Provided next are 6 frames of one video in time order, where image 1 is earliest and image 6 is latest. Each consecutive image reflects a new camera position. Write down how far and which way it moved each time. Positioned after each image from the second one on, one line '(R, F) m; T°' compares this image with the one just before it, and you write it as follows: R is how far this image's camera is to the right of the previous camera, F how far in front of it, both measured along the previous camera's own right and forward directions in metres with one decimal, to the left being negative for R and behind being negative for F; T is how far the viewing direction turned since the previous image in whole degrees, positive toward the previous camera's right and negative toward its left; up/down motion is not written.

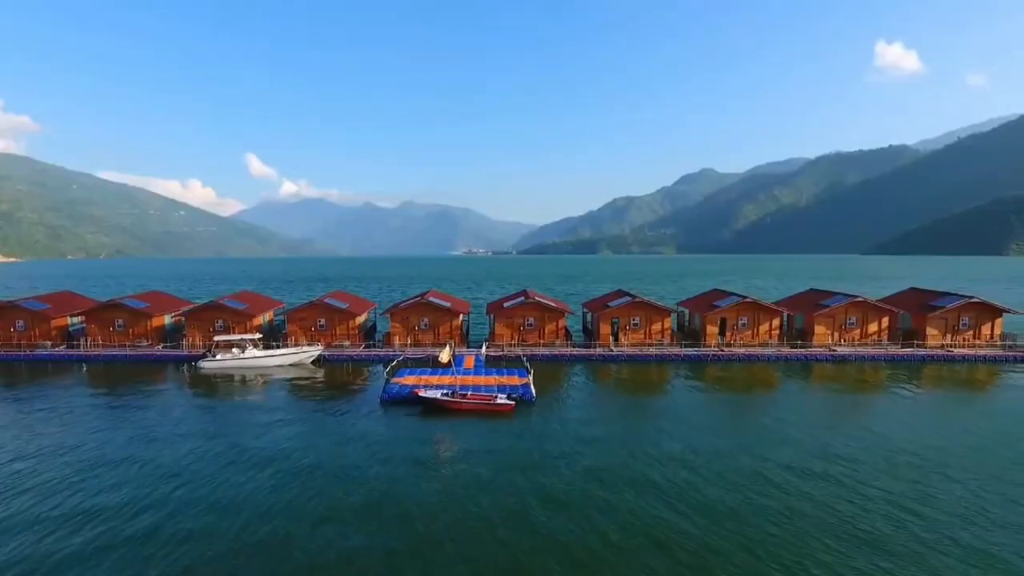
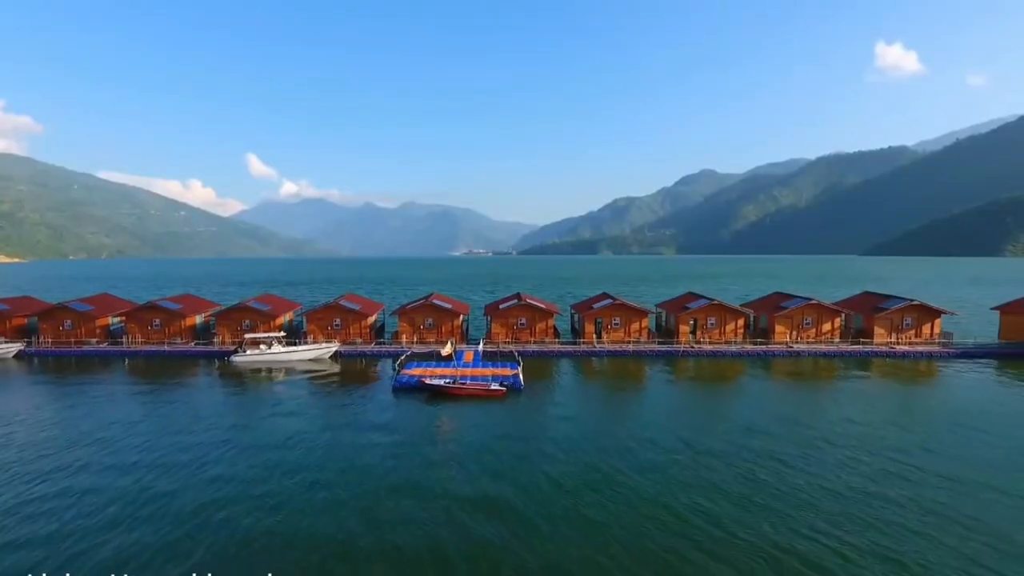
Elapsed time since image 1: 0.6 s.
(+0.2, -1.7) m; 0°
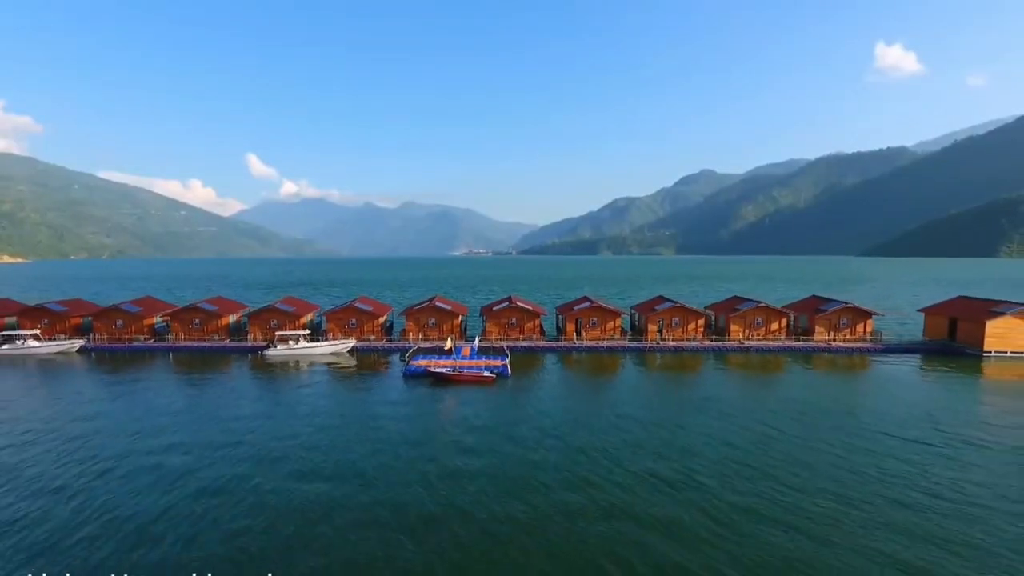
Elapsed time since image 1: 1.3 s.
(+0.3, -2.4) m; 0°
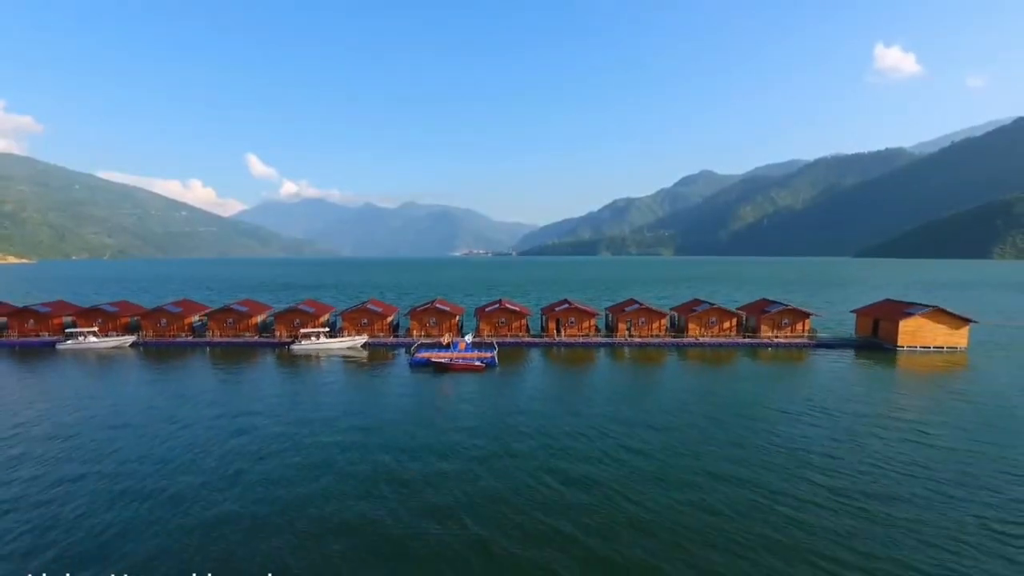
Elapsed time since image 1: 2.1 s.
(+0.4, -2.8) m; 0°
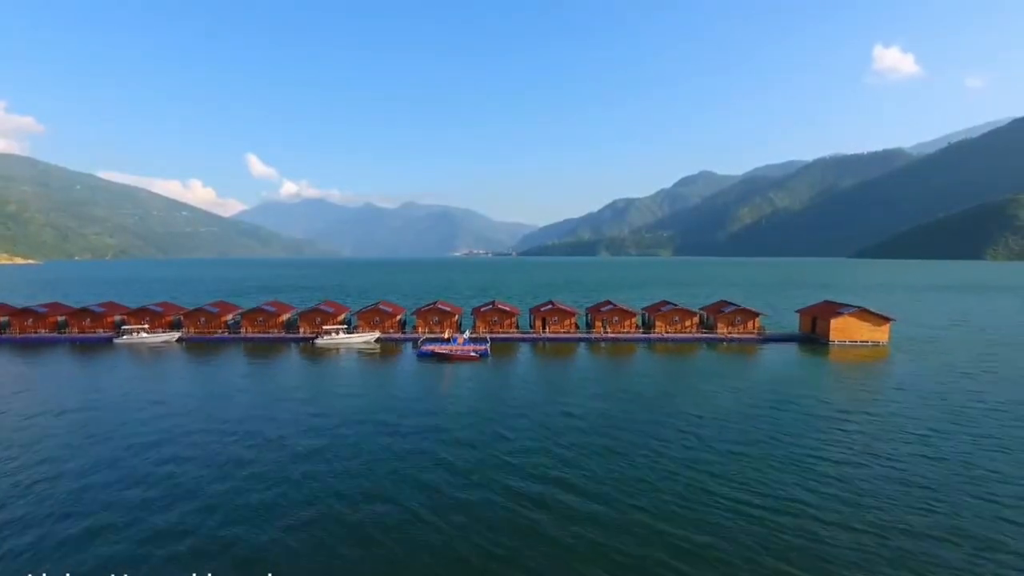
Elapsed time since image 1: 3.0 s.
(+0.4, -3.3) m; 0°
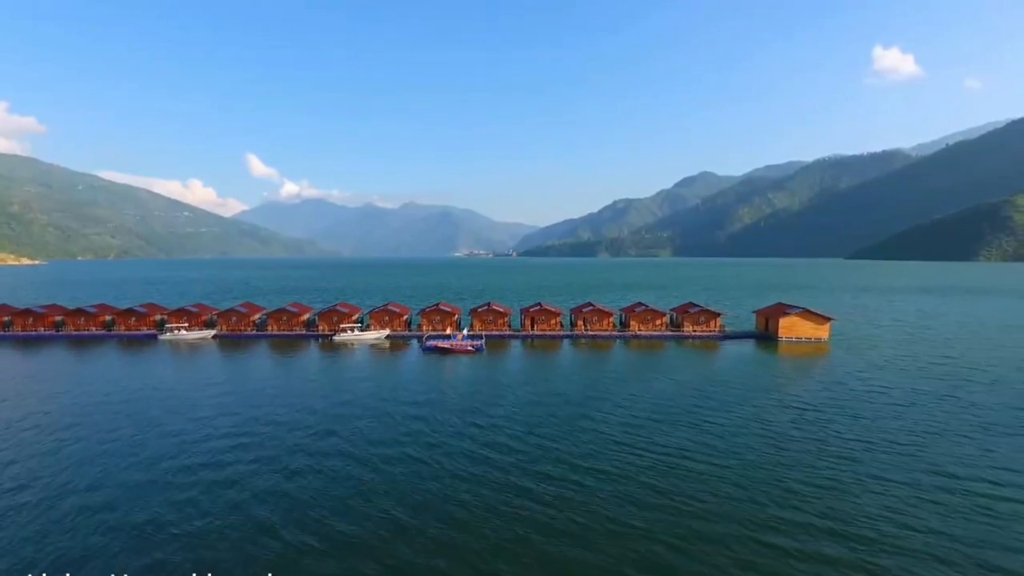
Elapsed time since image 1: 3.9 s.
(+0.4, -3.3) m; 0°
